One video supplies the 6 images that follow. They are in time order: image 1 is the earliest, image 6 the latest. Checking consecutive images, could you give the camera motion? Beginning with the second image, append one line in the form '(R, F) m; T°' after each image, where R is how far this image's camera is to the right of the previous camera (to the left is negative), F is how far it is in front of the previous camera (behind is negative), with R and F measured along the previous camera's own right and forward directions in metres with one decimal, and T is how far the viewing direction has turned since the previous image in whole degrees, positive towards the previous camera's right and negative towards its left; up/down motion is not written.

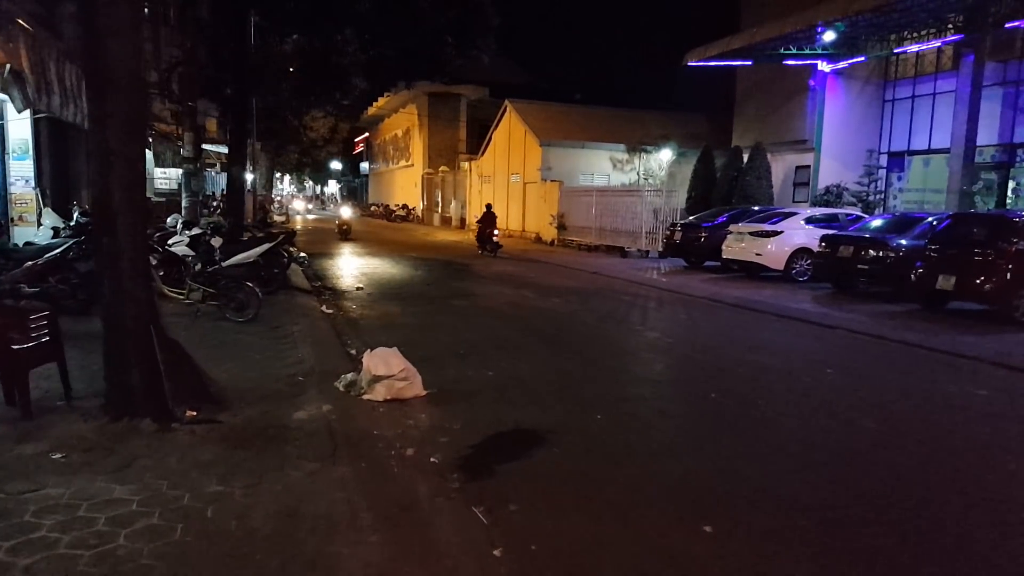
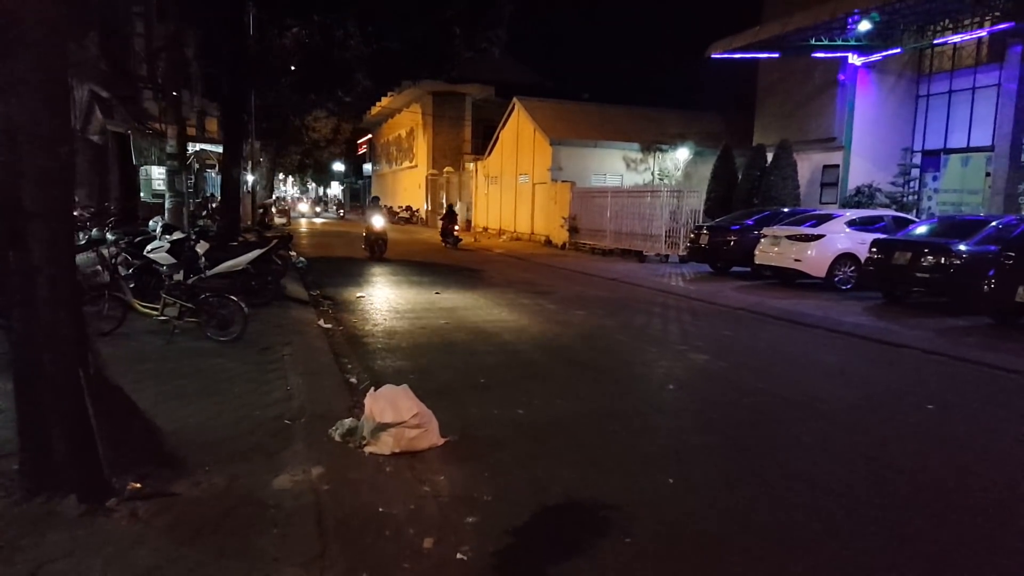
(-0.3, +1.3) m; 0°
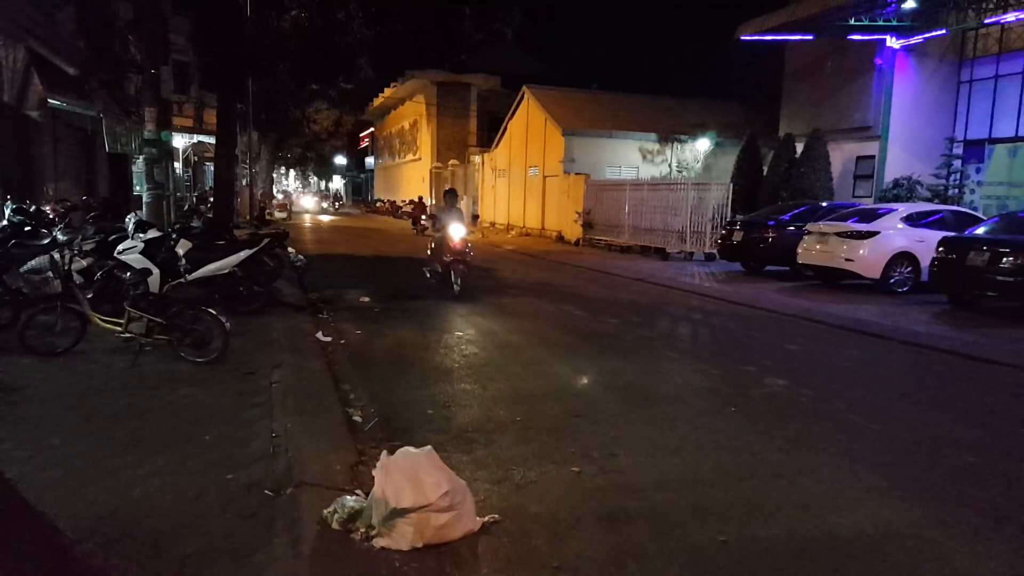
(-0.3, +1.4) m; 0°
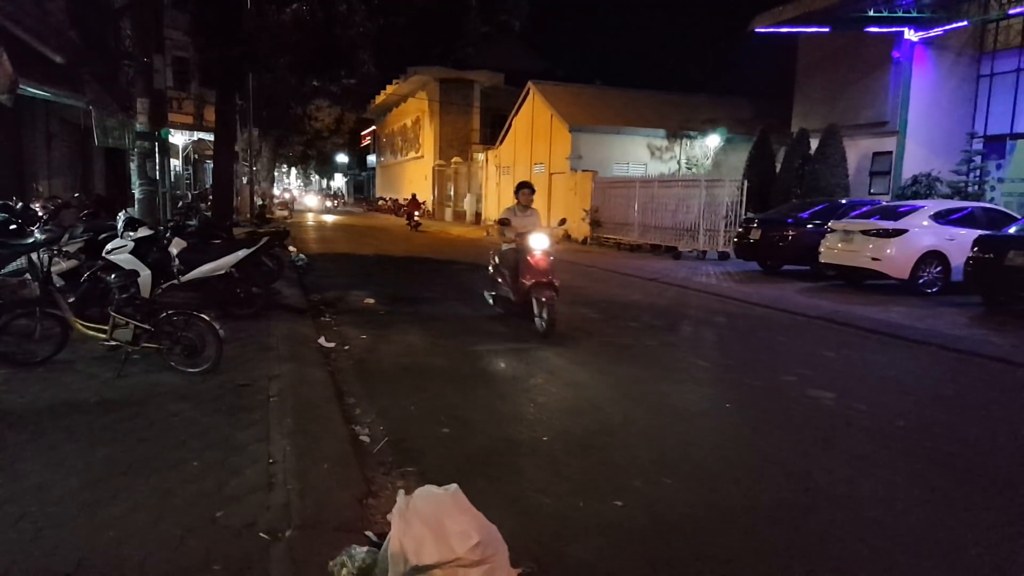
(-0.2, +0.6) m; 0°
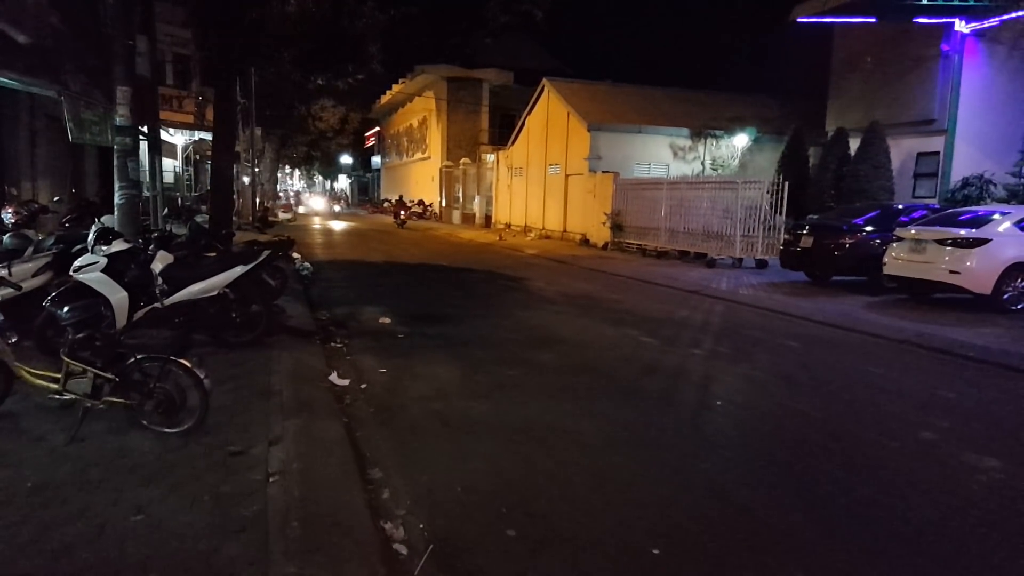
(-0.5, +1.4) m; 0°
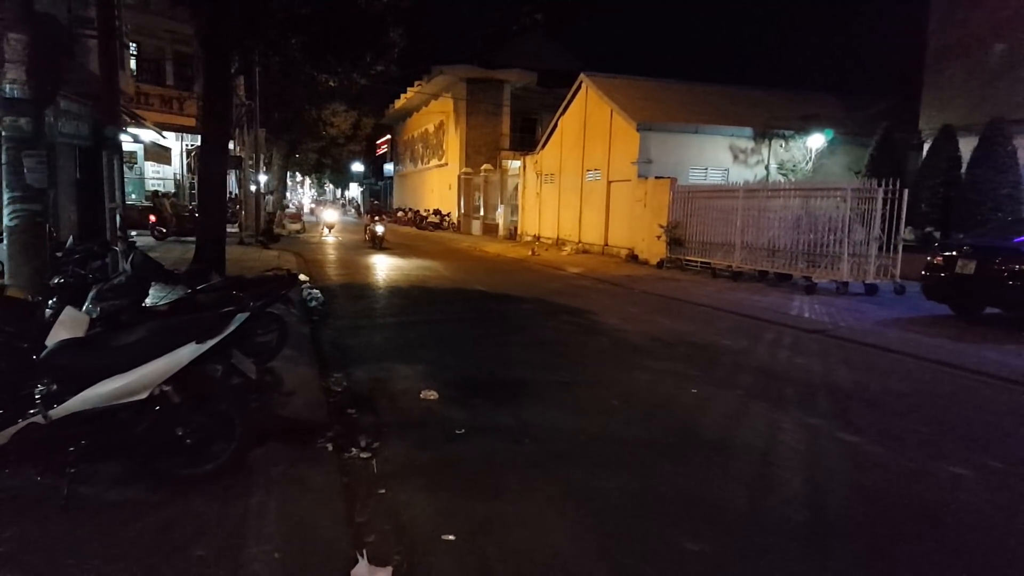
(-0.9, +3.2) m; -1°
